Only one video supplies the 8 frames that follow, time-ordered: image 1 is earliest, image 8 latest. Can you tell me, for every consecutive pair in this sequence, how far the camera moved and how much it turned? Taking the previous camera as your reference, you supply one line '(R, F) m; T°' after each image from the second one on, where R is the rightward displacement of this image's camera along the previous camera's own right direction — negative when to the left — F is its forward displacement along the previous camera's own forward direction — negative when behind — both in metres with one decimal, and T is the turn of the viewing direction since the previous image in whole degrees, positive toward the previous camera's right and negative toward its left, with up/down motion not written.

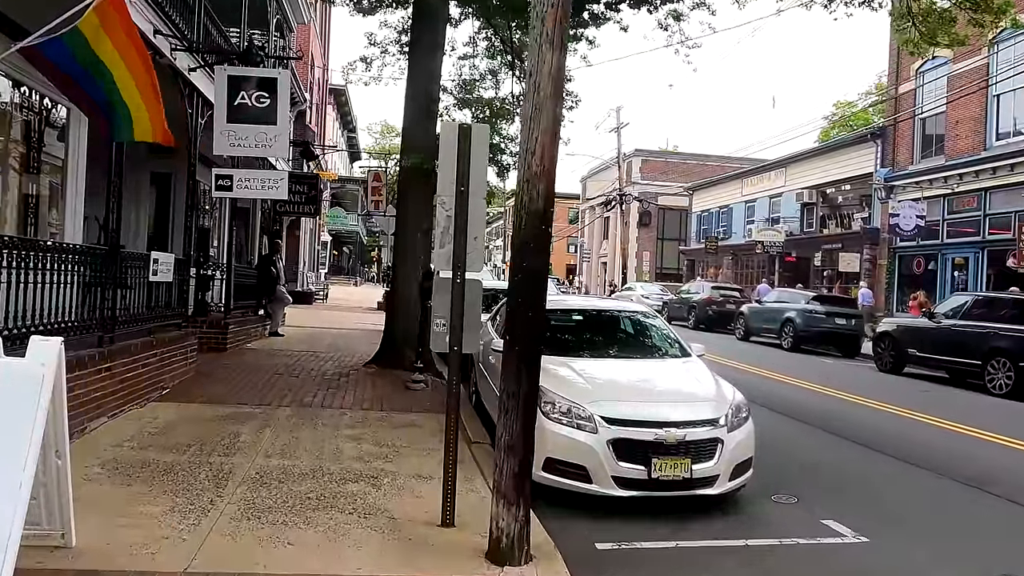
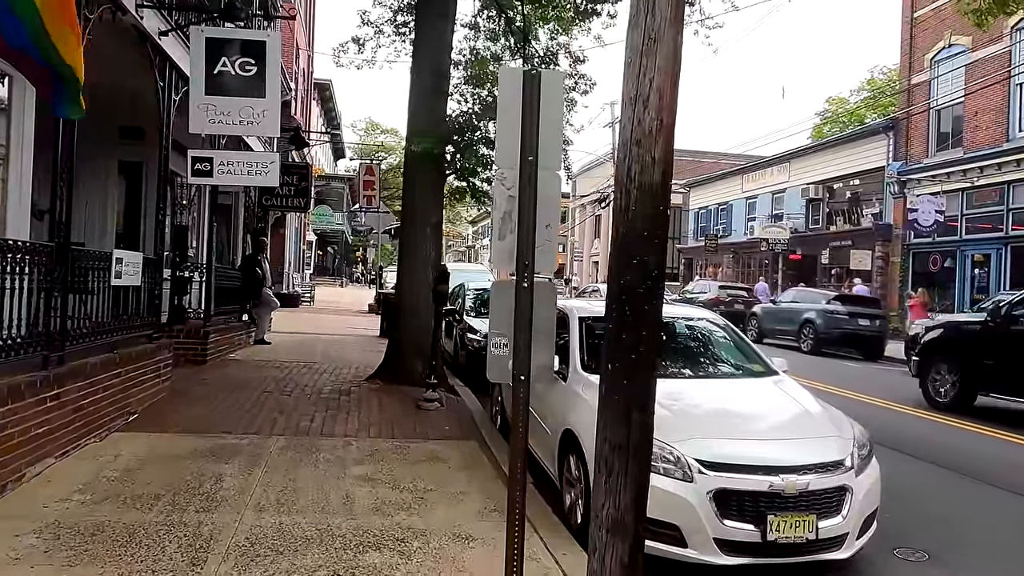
(-0.5, +1.3) m; +1°
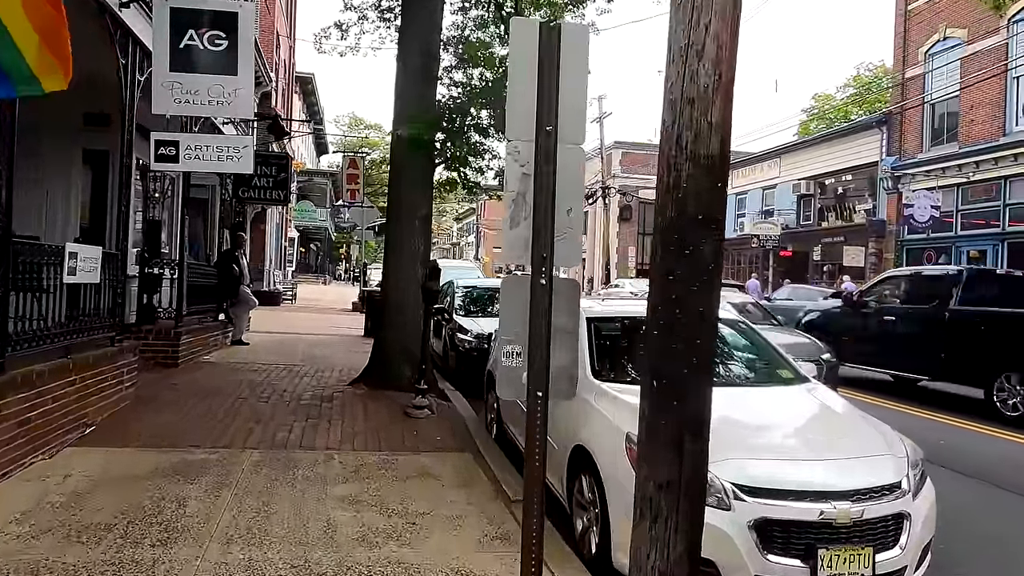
(-0.1, +0.6) m; +1°
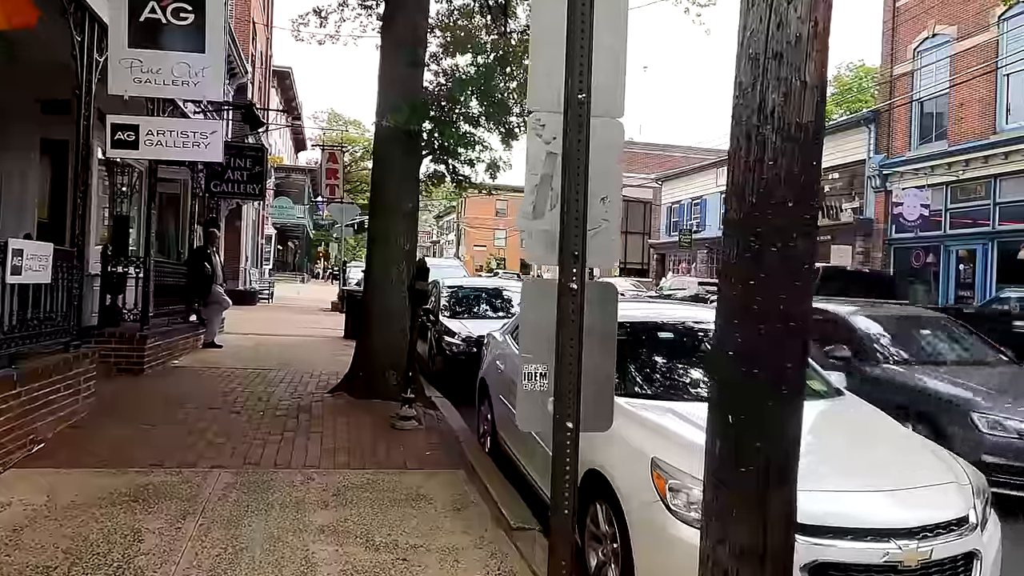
(-0.1, +0.6) m; +2°
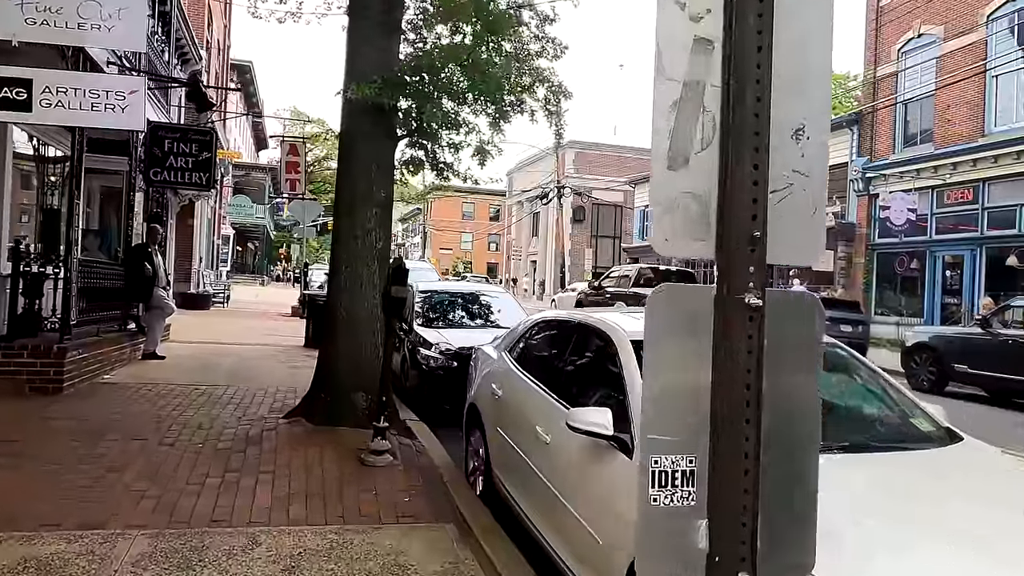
(-0.2, +1.2) m; +3°
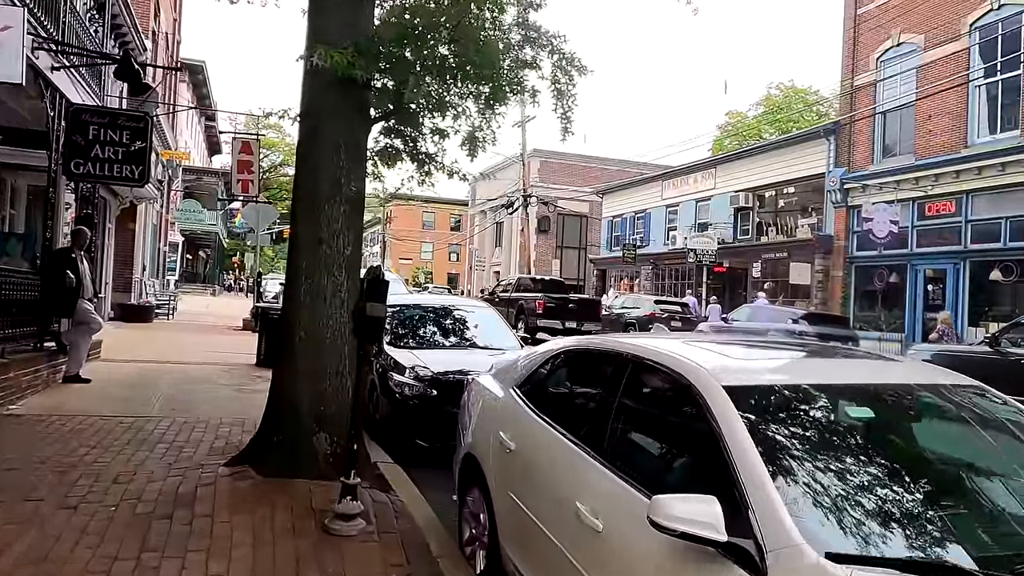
(-0.3, +1.2) m; +3°
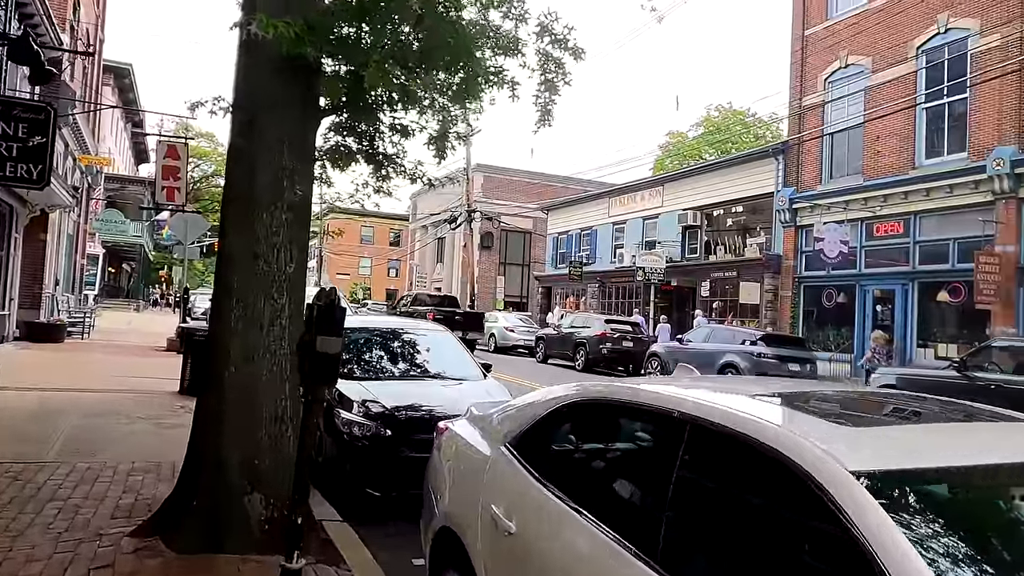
(-0.2, +0.9) m; +5°
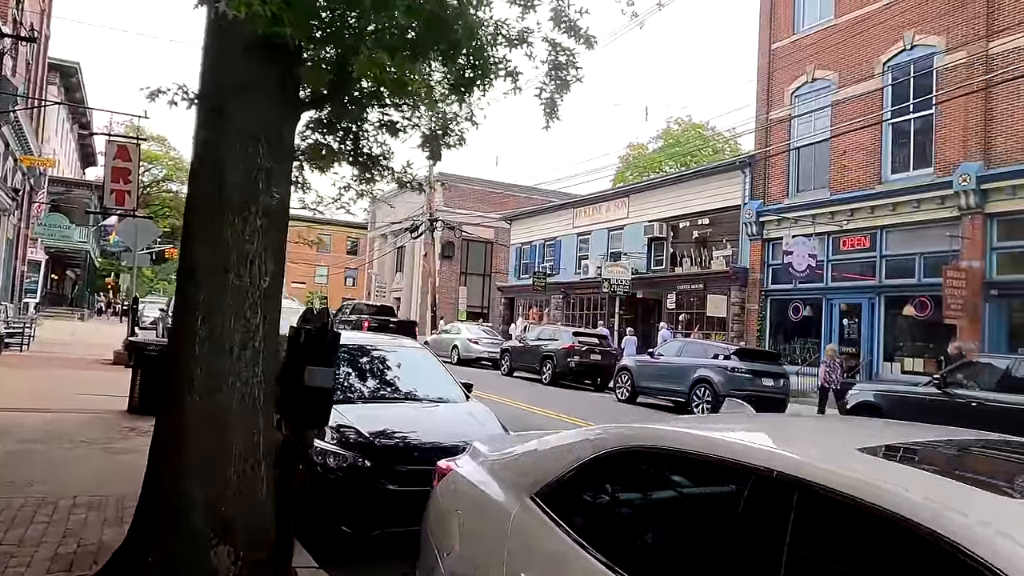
(-0.3, +0.5) m; +3°
